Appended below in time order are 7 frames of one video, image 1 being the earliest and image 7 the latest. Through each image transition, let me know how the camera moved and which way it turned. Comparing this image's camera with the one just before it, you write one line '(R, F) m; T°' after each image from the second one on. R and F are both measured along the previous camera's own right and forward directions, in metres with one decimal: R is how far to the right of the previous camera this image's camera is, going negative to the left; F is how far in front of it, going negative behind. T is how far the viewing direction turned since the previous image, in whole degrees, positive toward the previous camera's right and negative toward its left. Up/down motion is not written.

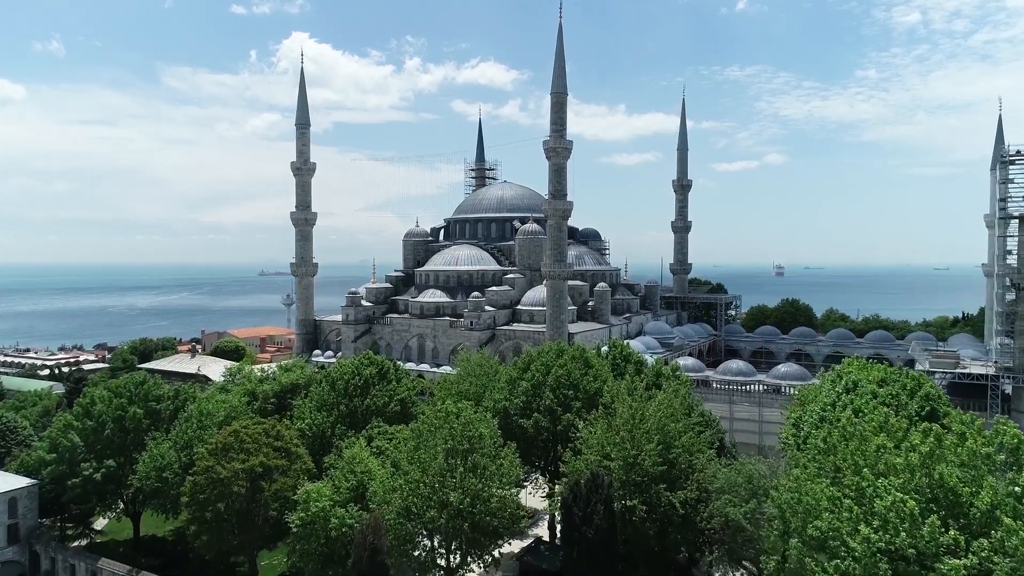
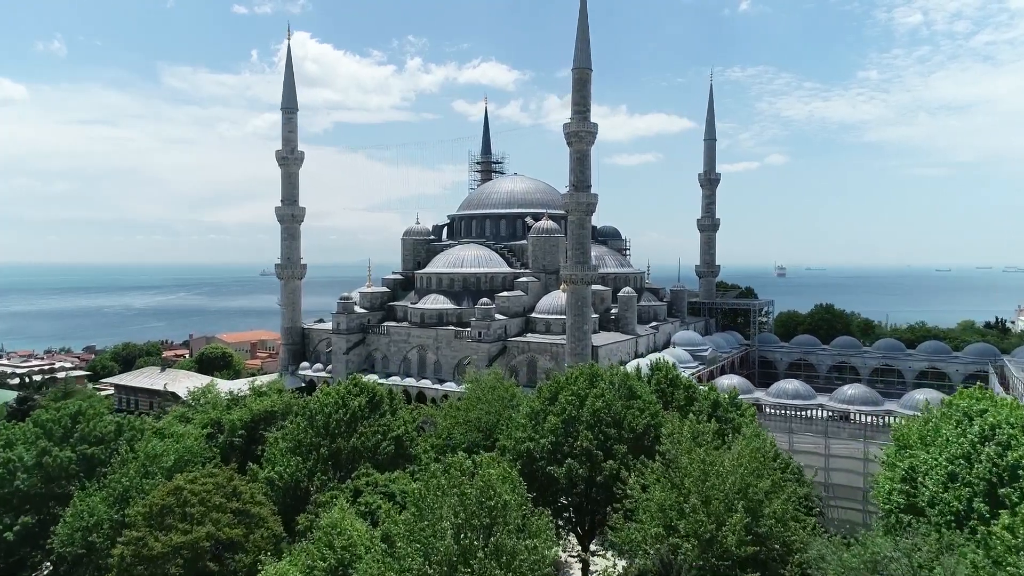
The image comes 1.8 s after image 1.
(-0.6, +5.3) m; 0°
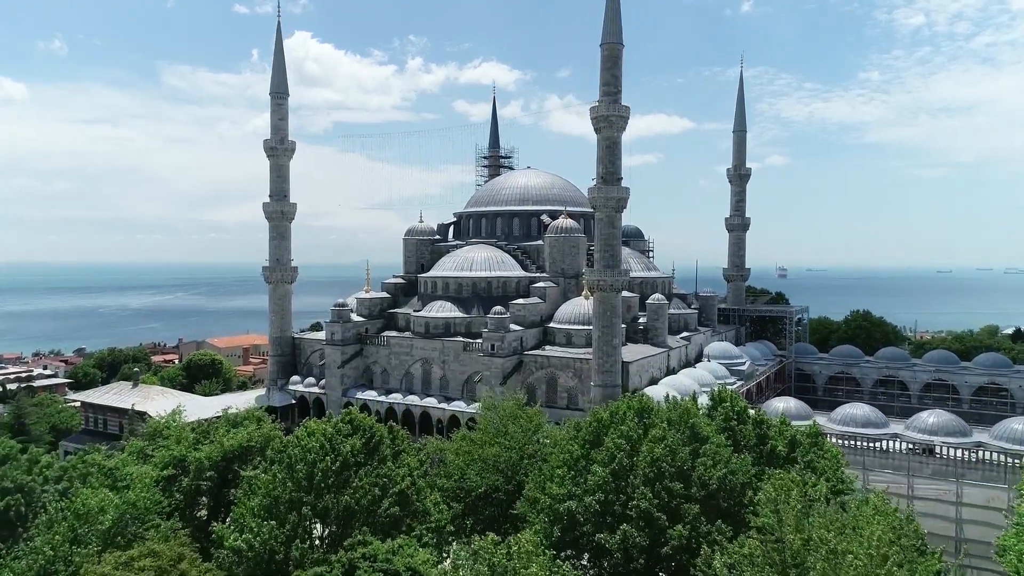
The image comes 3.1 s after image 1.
(-0.7, +4.4) m; 0°
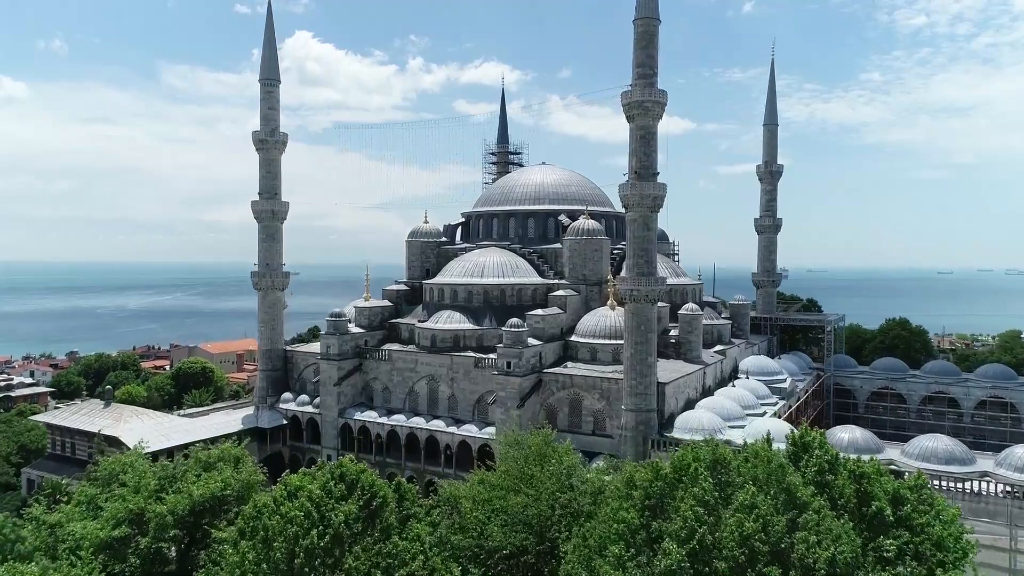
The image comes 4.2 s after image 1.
(-0.7, +3.7) m; 0°
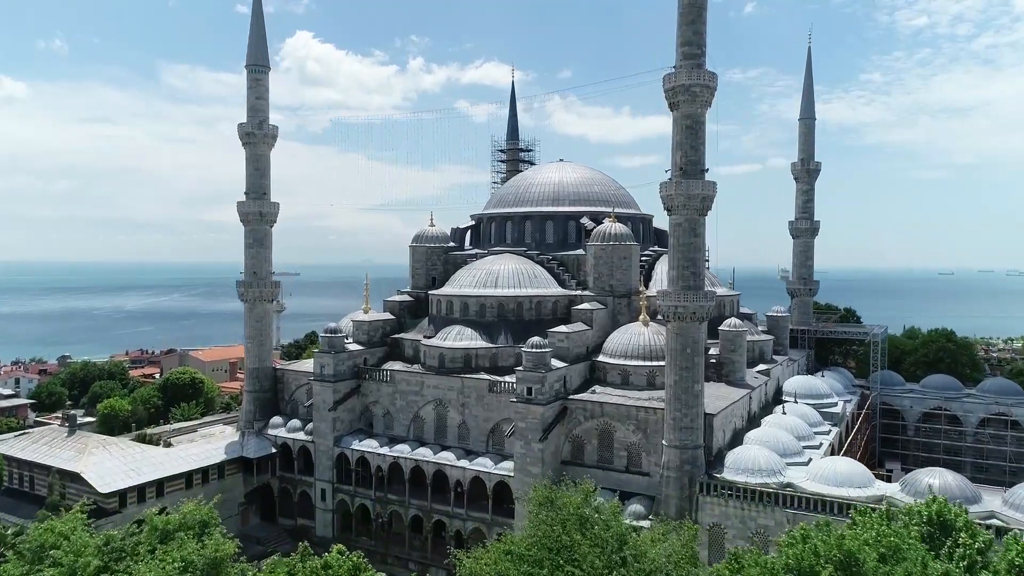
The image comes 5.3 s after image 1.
(-0.7, +3.7) m; 0°
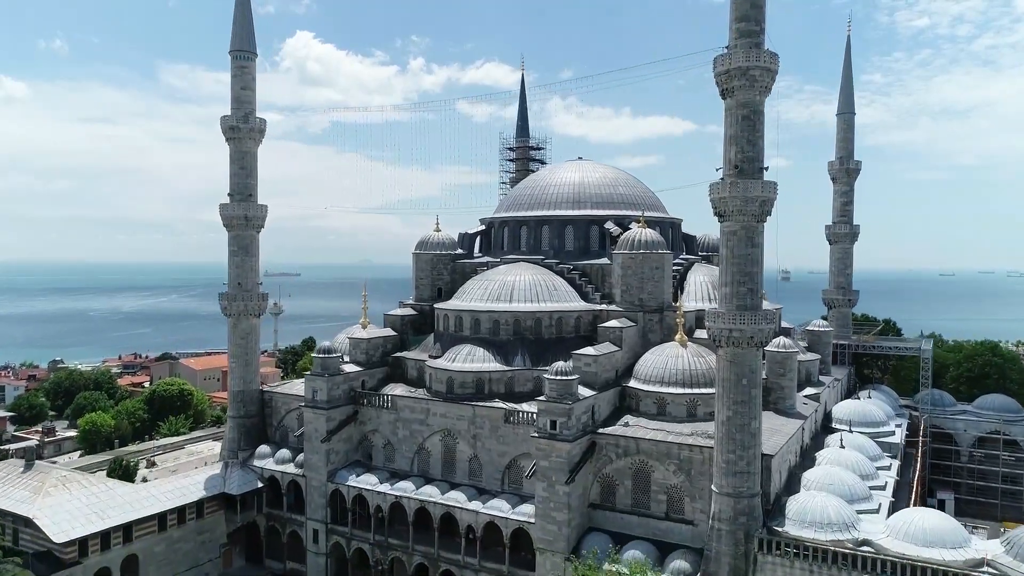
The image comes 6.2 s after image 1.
(-0.6, +3.4) m; 0°
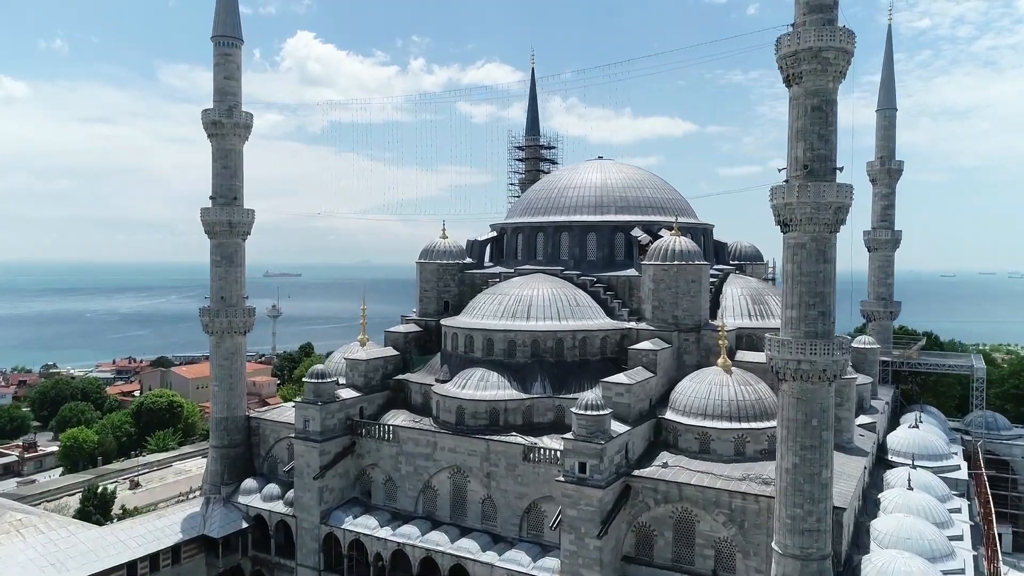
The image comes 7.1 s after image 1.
(-0.5, +3.0) m; 0°
